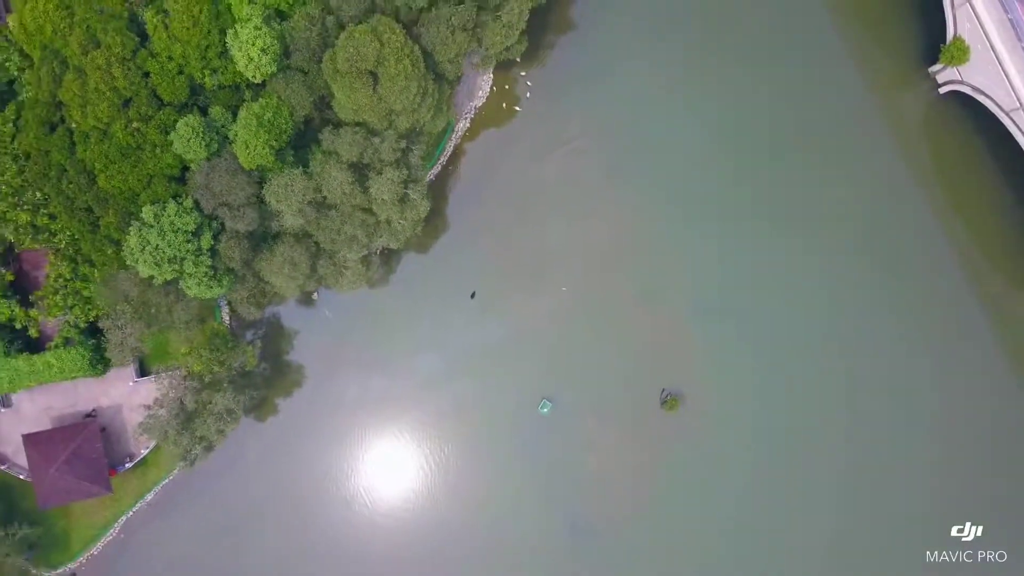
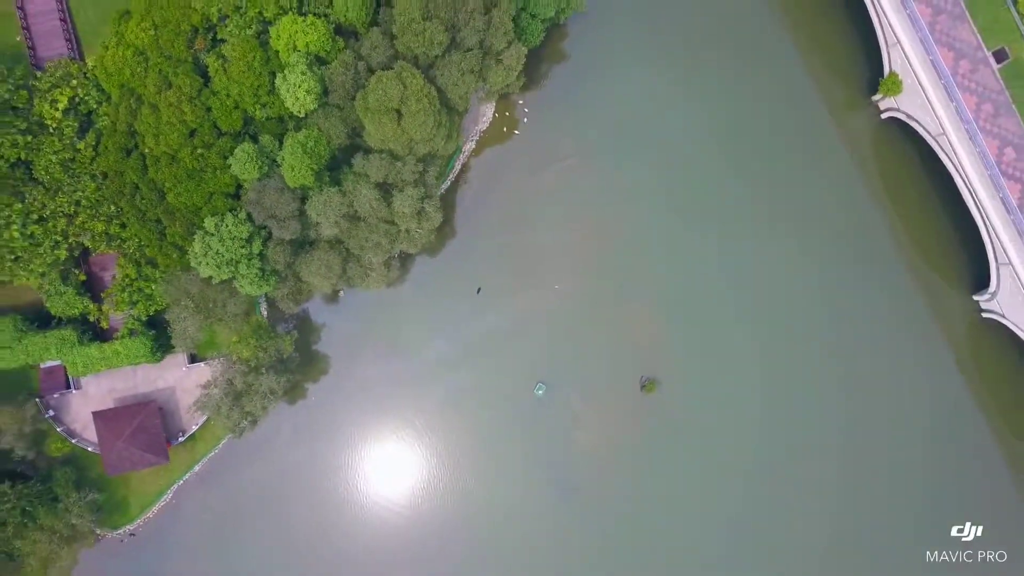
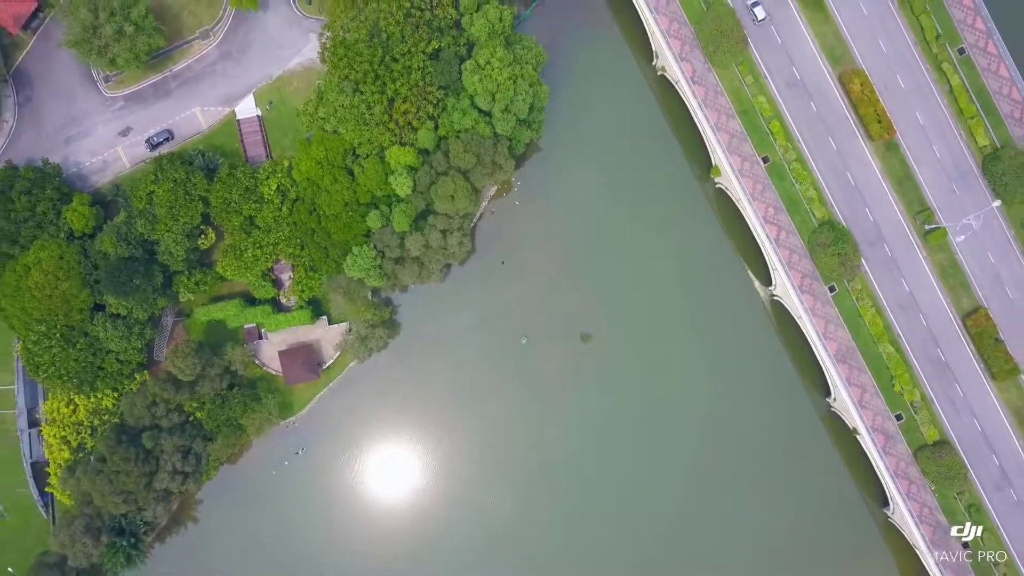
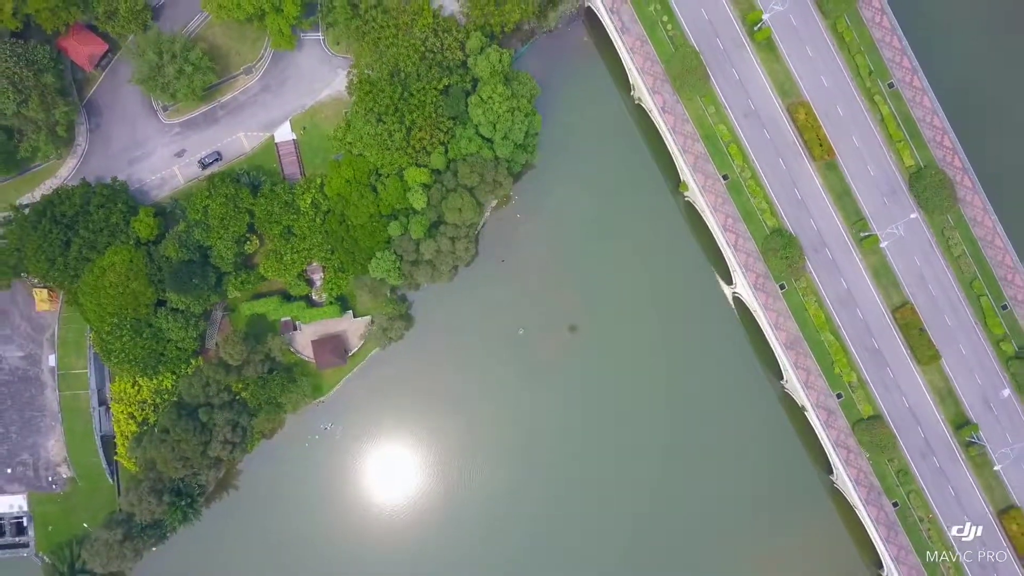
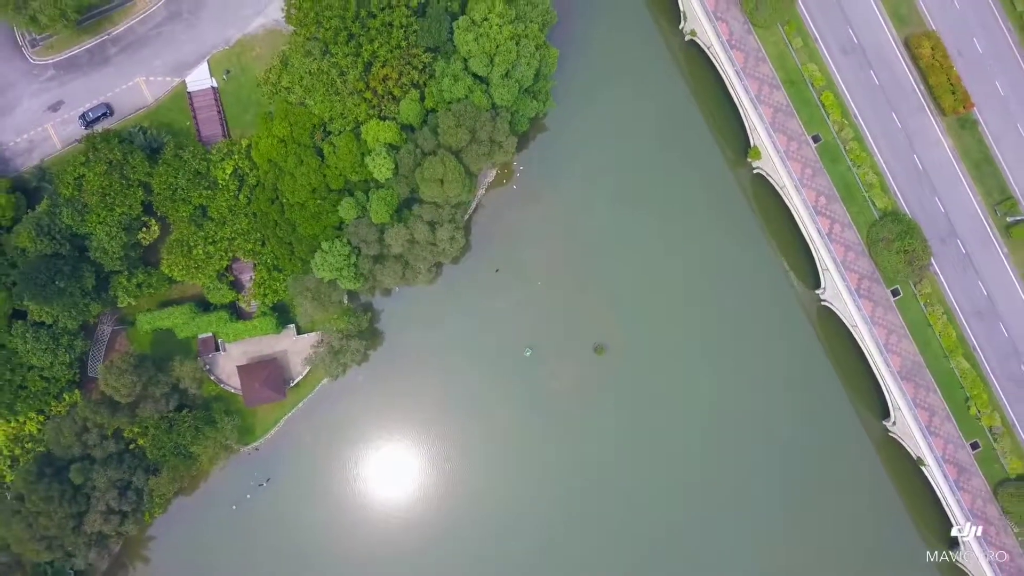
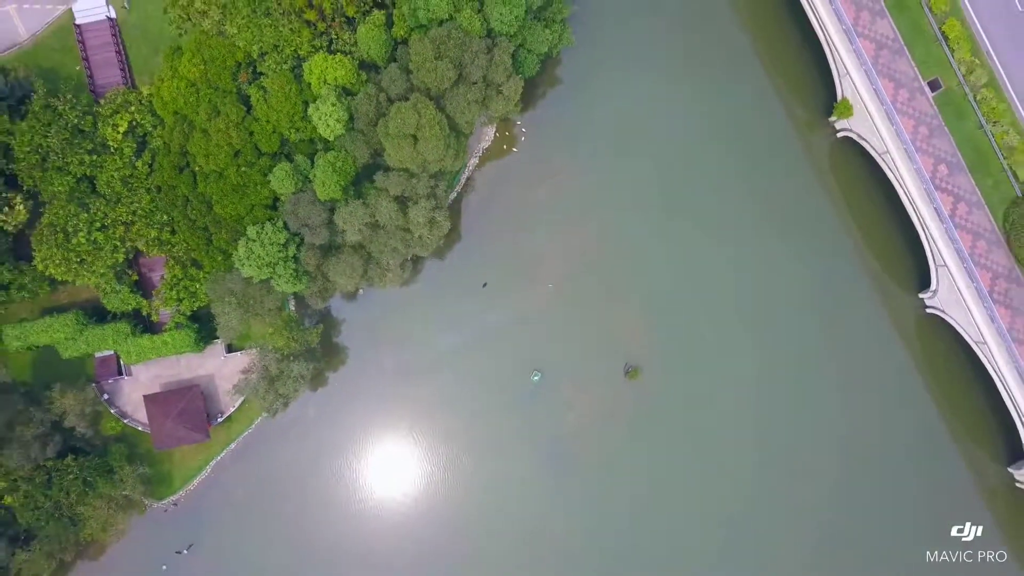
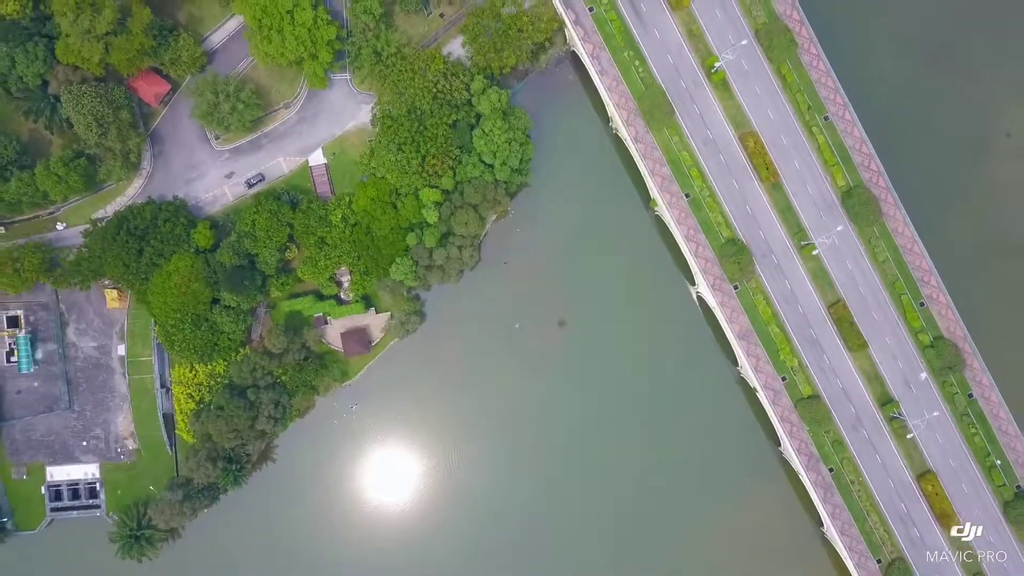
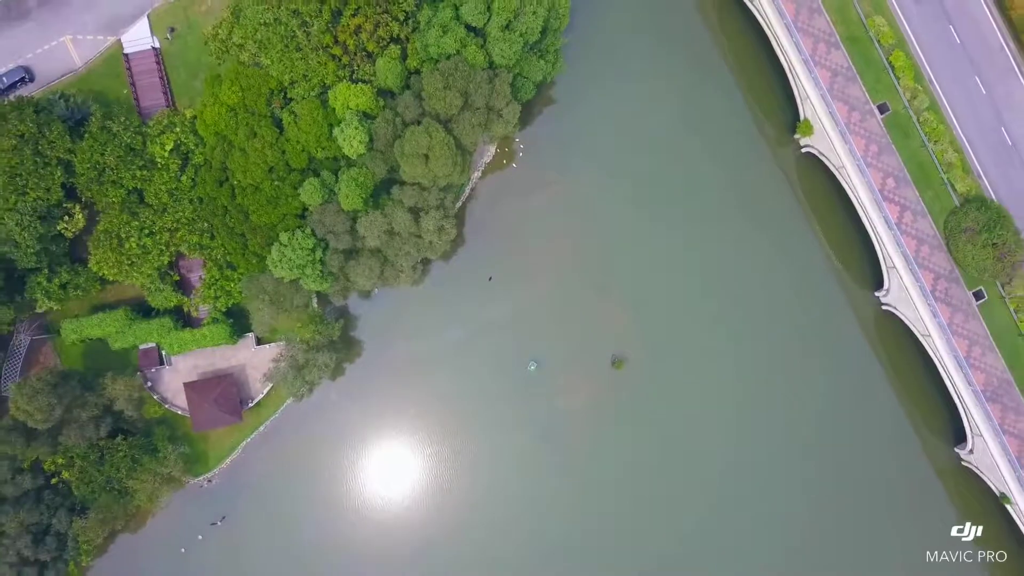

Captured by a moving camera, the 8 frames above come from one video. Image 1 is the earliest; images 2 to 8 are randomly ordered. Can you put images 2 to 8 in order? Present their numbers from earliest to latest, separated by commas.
2, 6, 8, 5, 3, 4, 7
